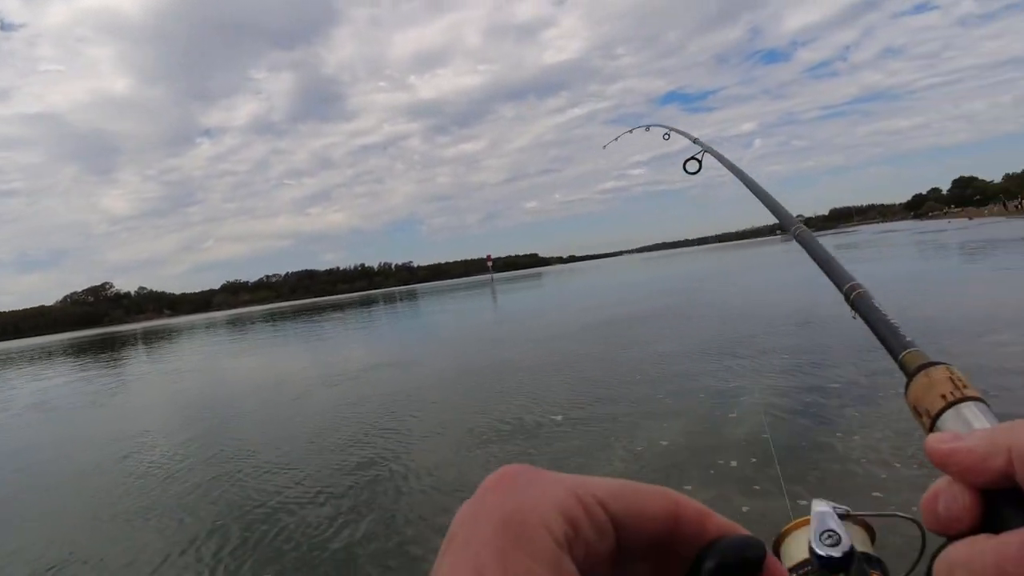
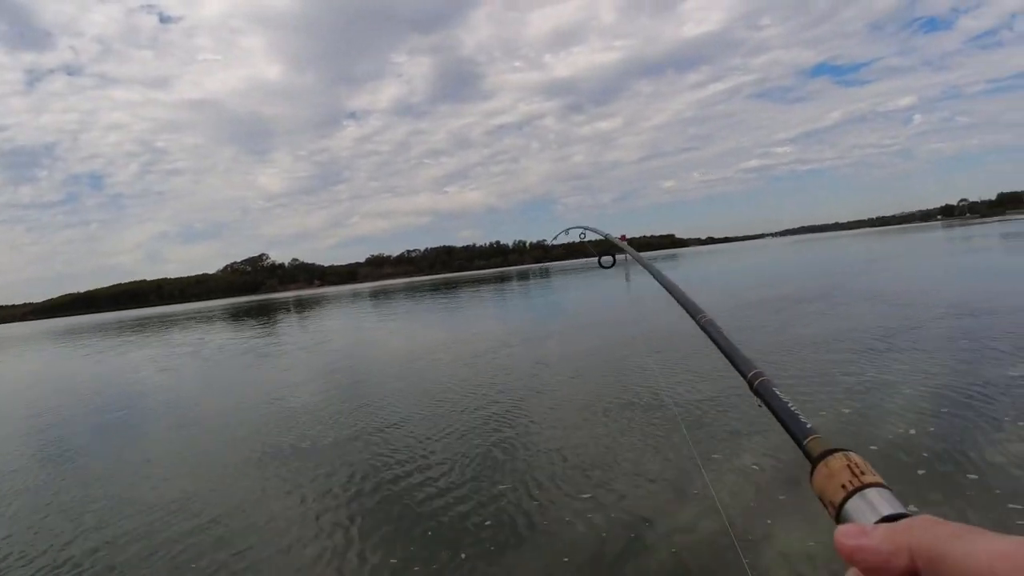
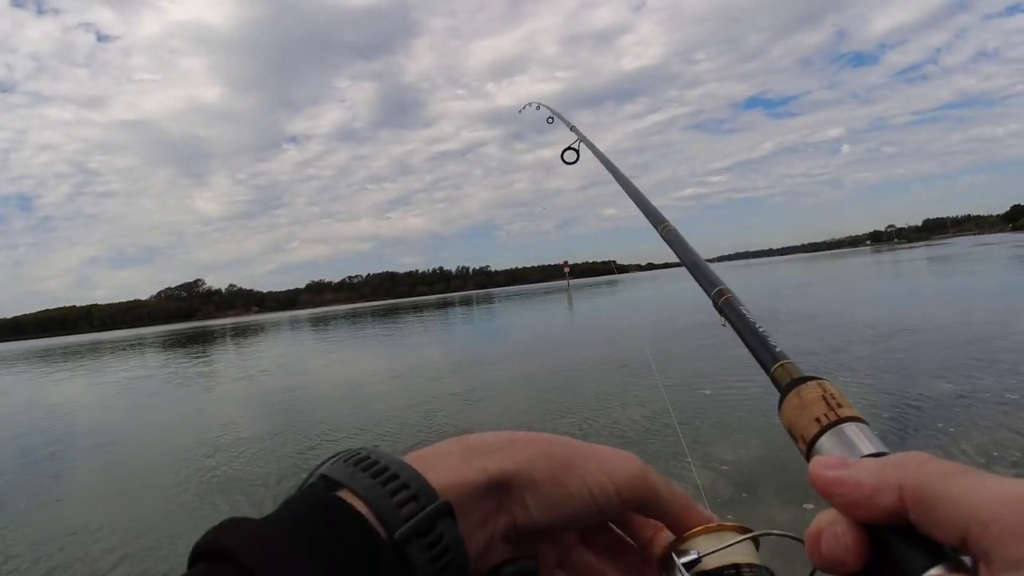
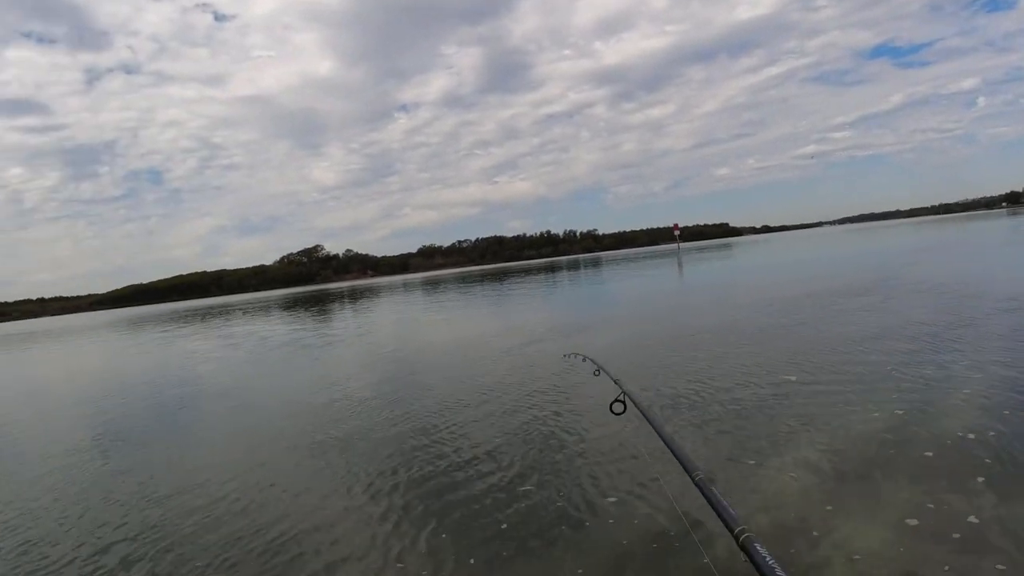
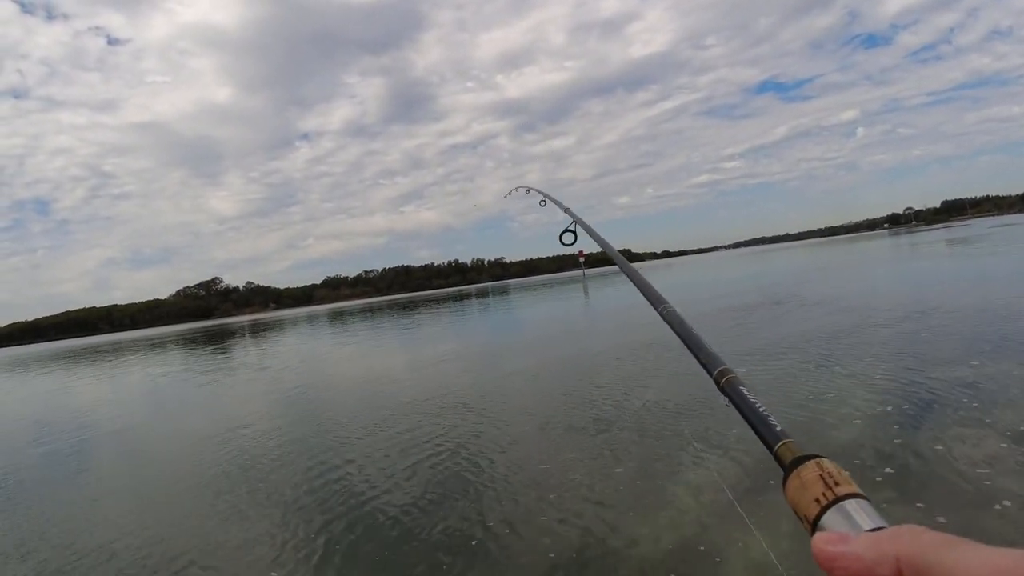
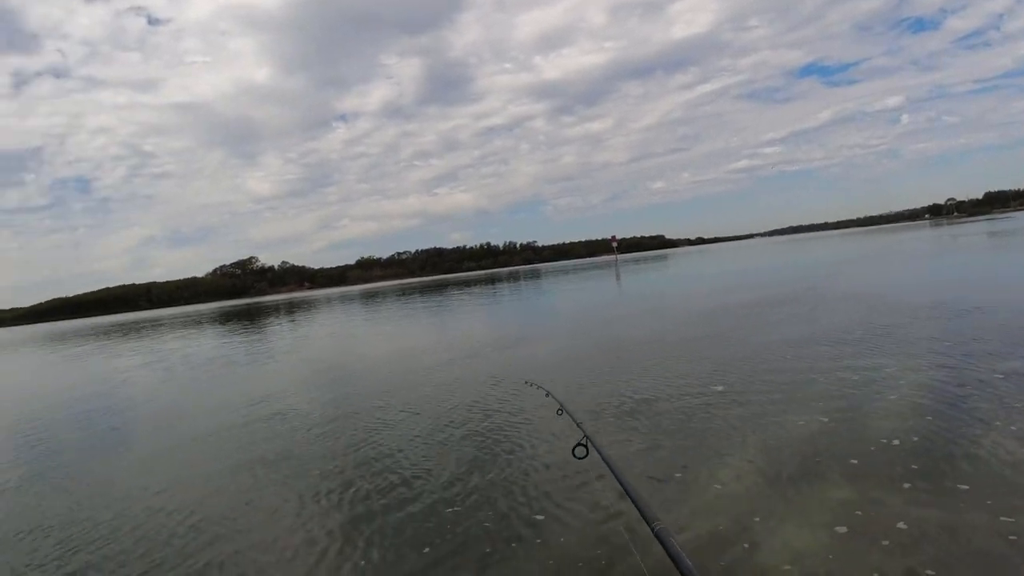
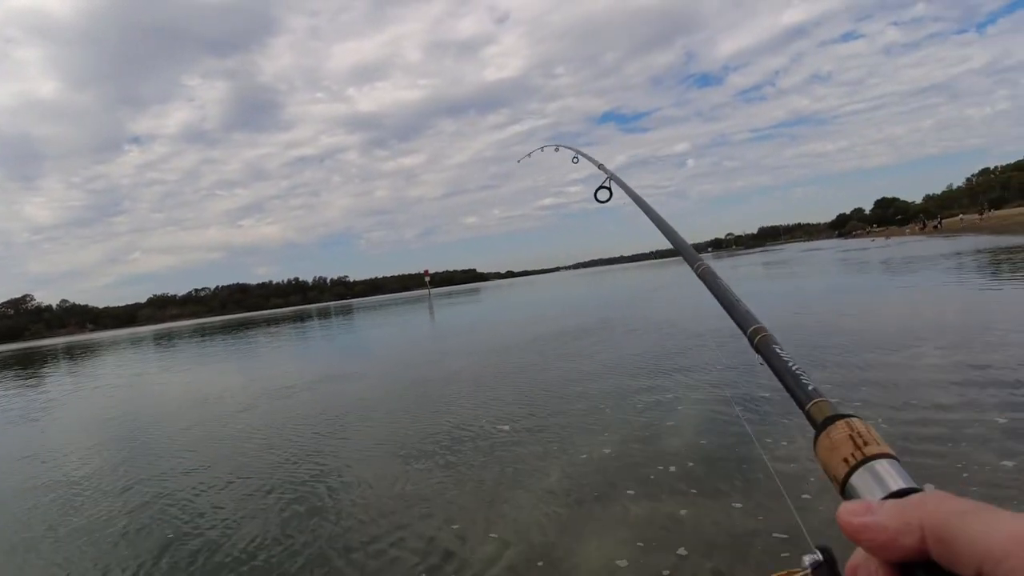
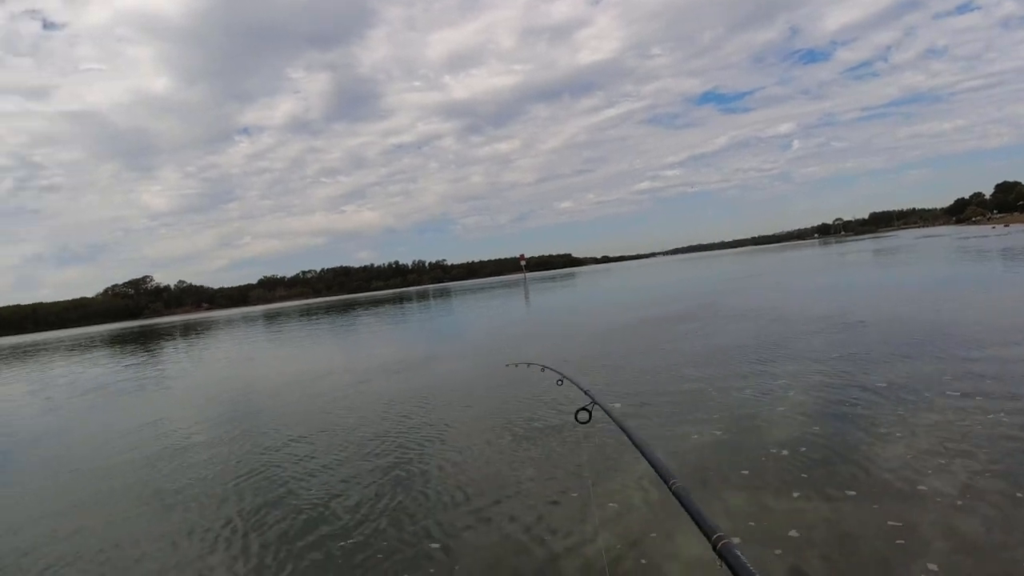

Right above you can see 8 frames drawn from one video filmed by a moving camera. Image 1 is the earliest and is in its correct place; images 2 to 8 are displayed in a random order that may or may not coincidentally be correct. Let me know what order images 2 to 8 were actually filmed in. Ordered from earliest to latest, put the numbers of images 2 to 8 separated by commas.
7, 8, 6, 4, 2, 3, 5
